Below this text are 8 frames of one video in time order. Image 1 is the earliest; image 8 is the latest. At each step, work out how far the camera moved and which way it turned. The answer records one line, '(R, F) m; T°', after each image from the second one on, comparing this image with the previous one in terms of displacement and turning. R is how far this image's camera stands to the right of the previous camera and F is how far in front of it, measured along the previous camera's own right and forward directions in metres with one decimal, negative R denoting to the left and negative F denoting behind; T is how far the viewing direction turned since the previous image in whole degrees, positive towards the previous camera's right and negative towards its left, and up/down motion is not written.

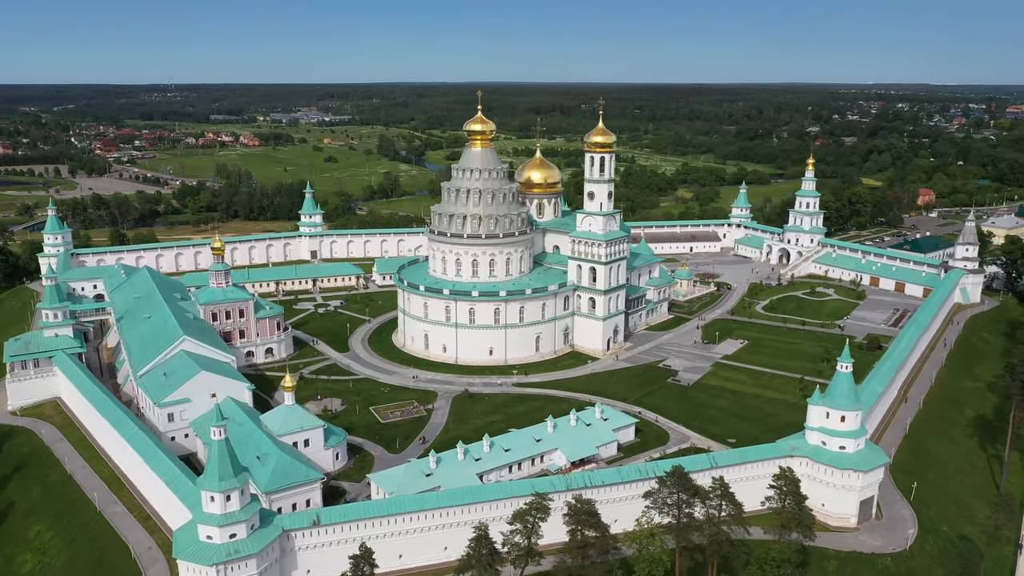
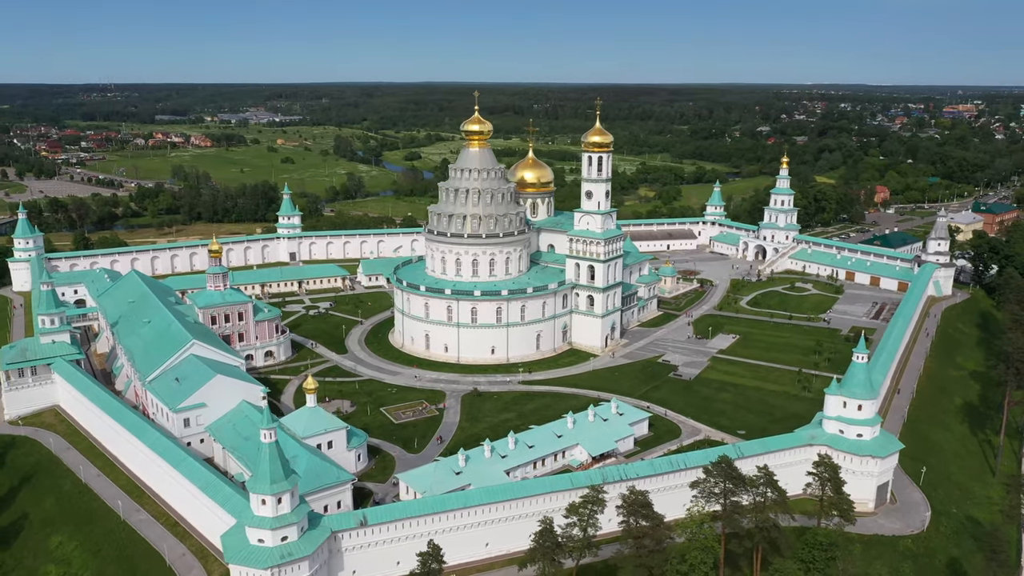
(-2.8, -0.2) m; +3°
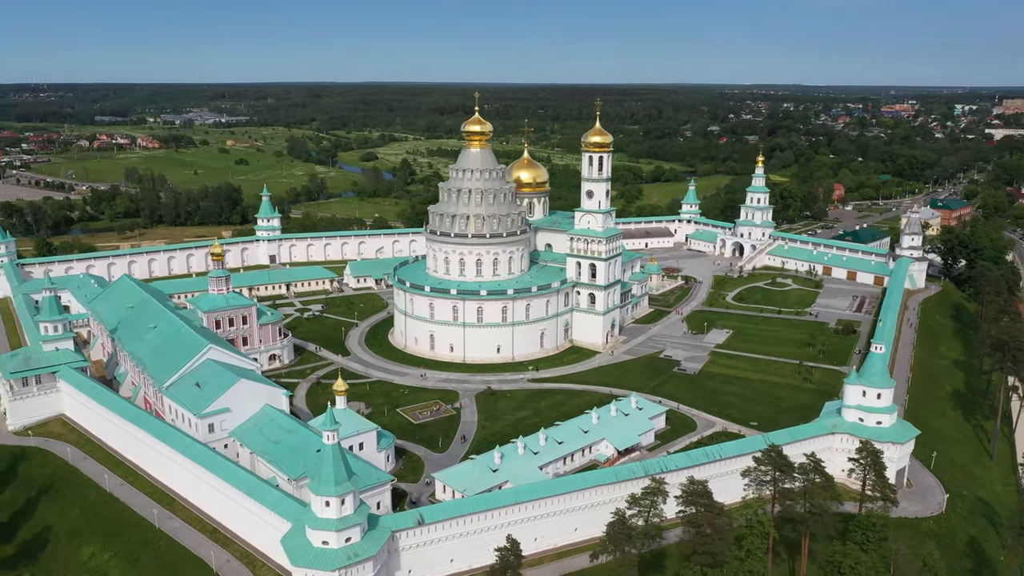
(-3.2, -0.2) m; +3°
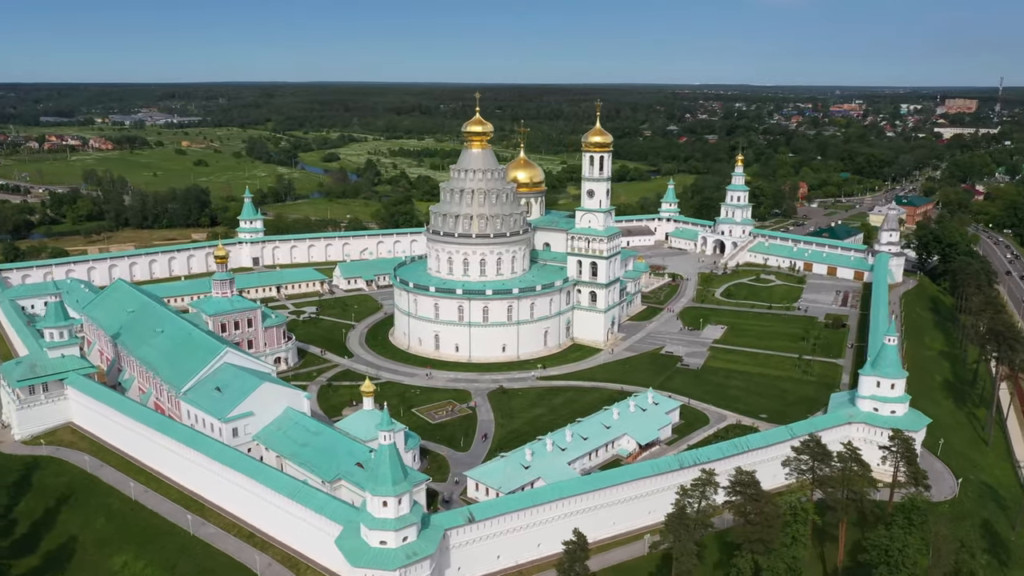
(-2.8, -0.2) m; +3°
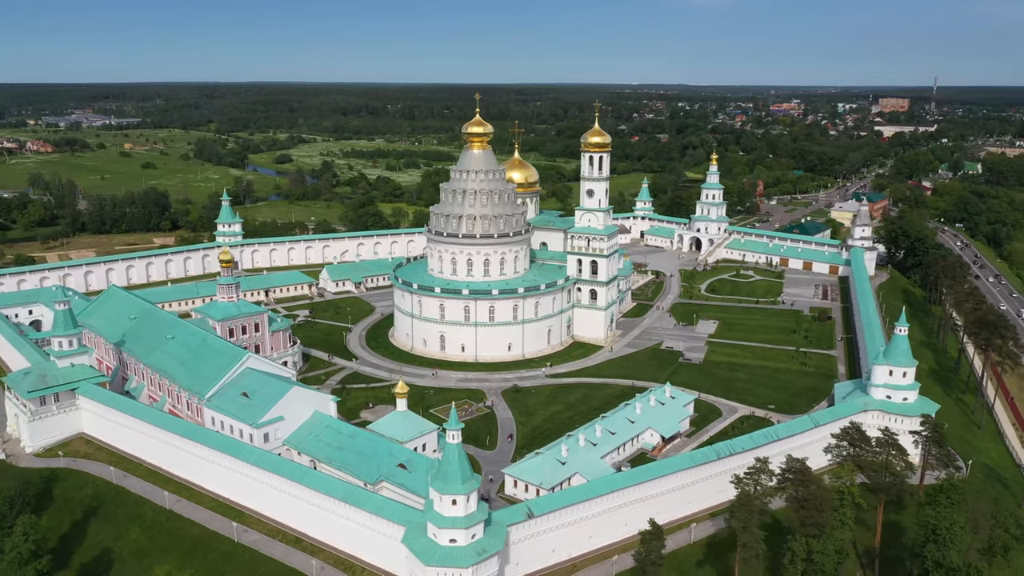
(-3.4, -0.3) m; +4°
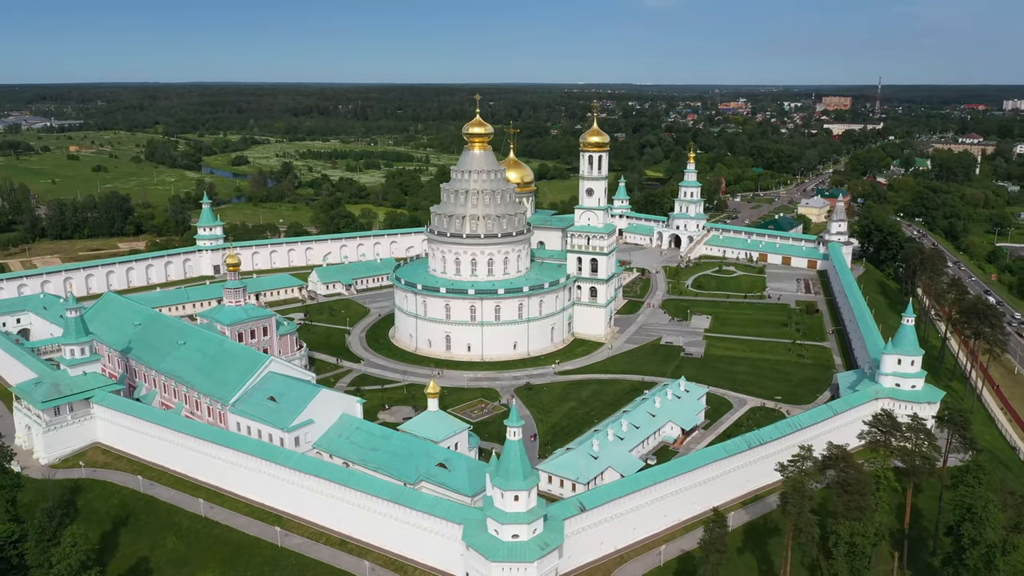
(-3.1, -0.3) m; +3°
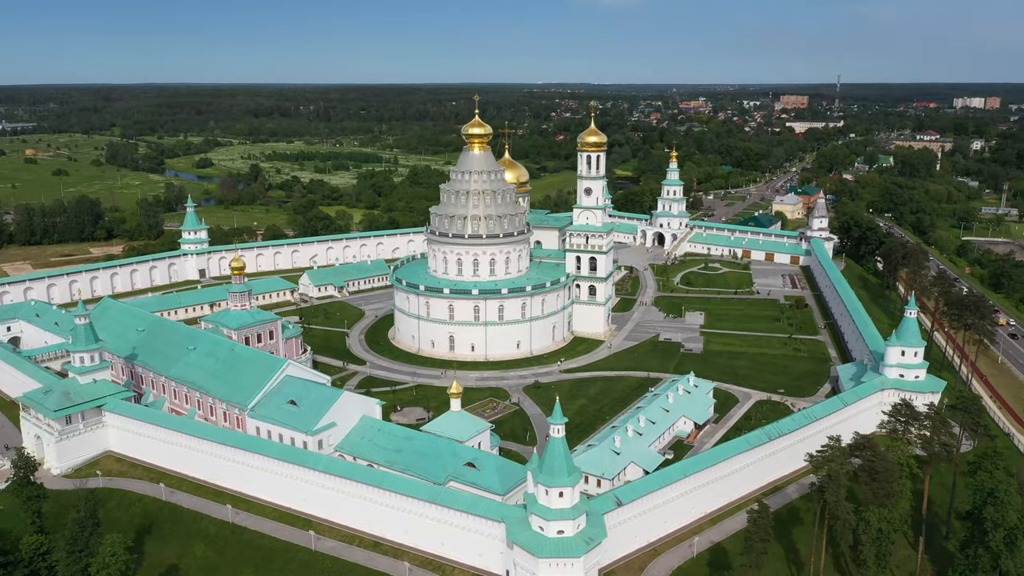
(-2.3, -0.2) m; +3°
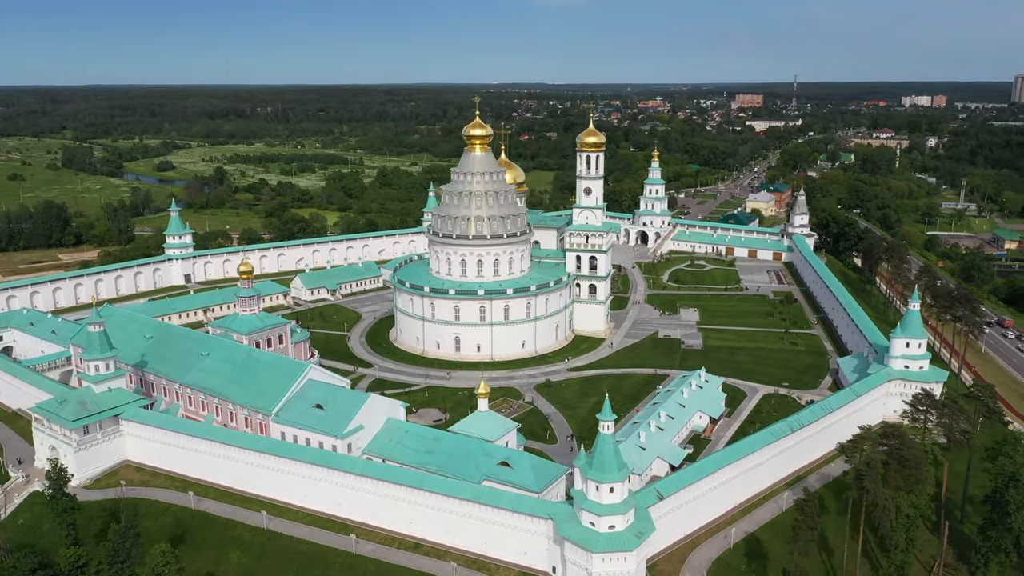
(-2.7, -0.3) m; +3°
